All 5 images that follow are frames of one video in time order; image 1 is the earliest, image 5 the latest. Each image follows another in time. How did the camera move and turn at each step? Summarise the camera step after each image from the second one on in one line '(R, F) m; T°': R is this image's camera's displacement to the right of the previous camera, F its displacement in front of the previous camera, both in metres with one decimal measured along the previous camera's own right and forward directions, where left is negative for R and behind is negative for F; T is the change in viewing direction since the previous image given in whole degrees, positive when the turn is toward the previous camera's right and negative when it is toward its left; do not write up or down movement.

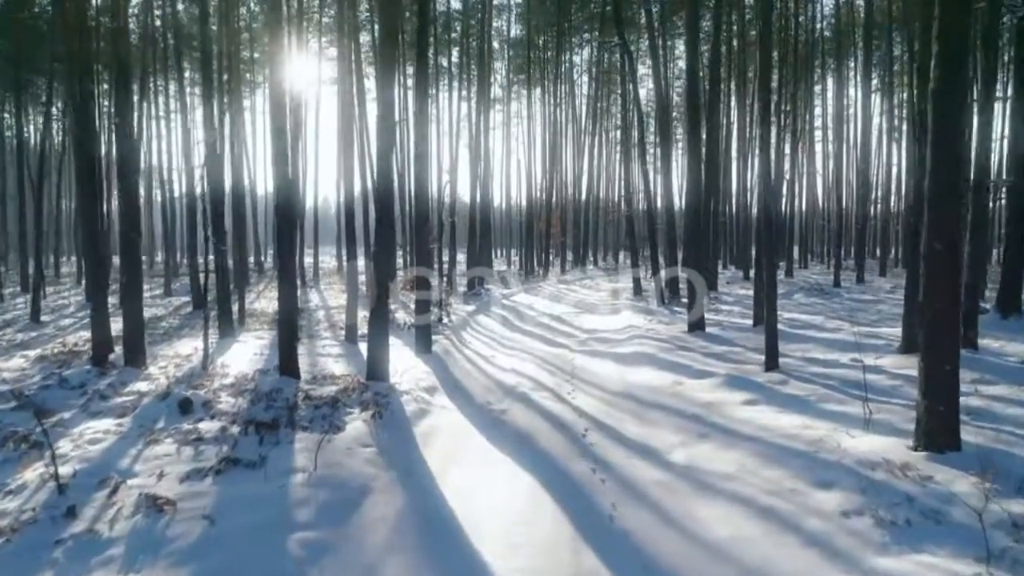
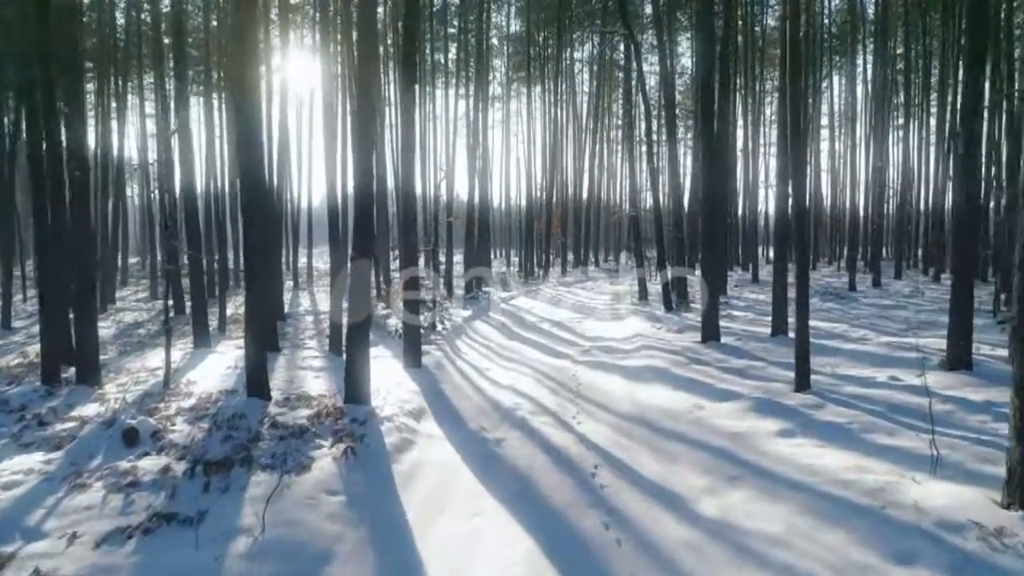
(0.0, +1.2) m; 0°
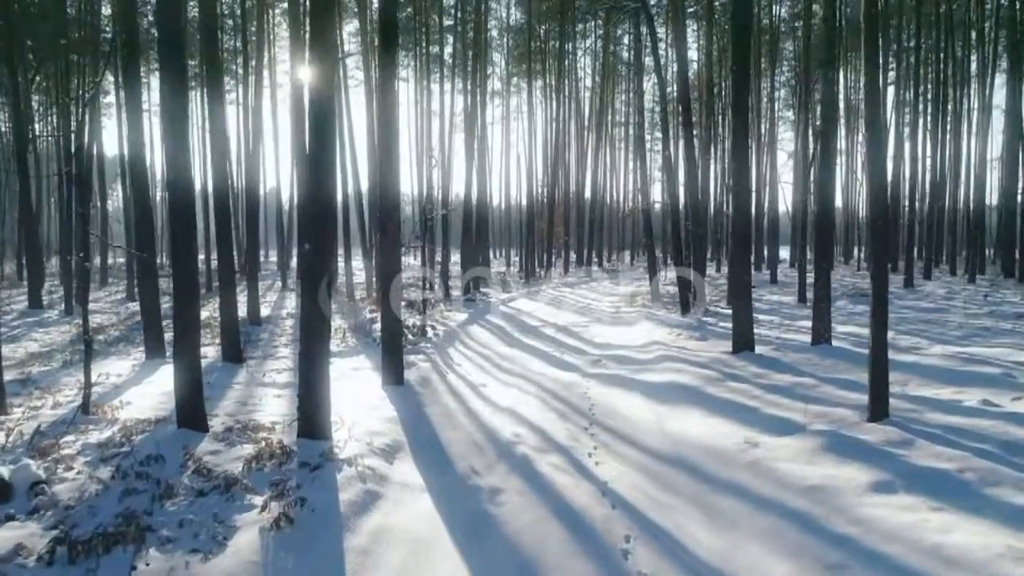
(0.0, +1.9) m; 0°
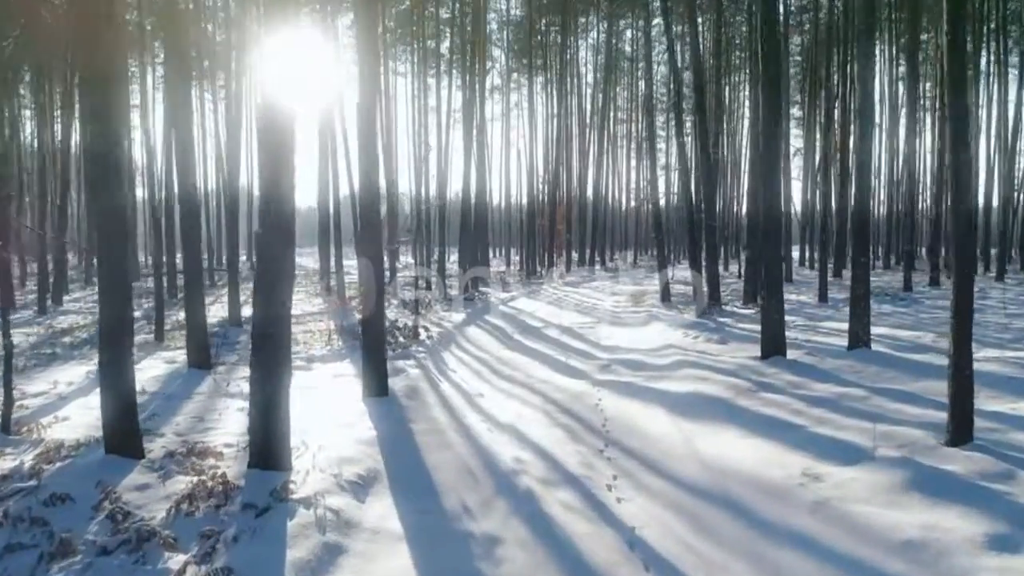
(0.0, +1.3) m; 0°
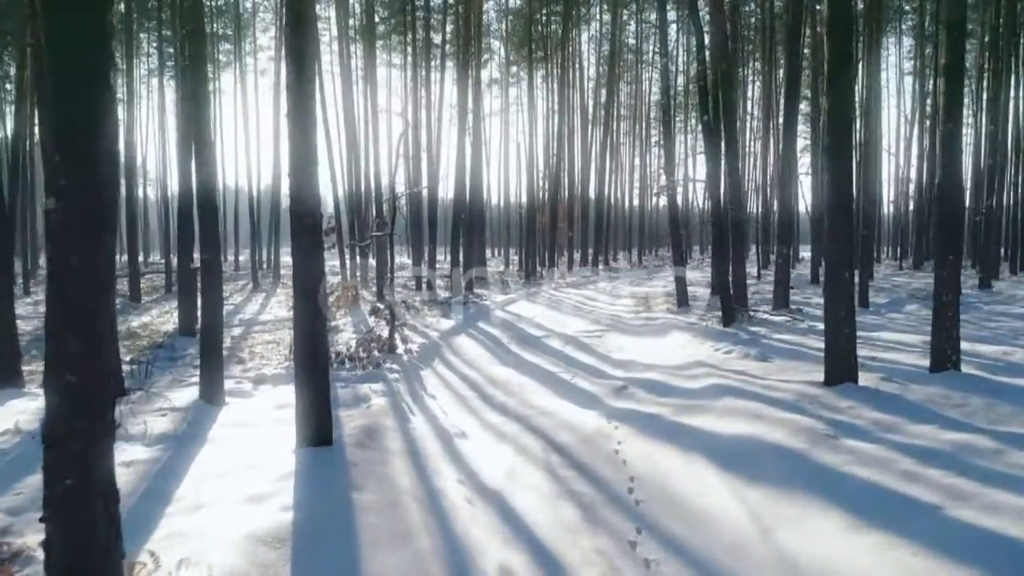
(+0.1, +2.3) m; 0°
